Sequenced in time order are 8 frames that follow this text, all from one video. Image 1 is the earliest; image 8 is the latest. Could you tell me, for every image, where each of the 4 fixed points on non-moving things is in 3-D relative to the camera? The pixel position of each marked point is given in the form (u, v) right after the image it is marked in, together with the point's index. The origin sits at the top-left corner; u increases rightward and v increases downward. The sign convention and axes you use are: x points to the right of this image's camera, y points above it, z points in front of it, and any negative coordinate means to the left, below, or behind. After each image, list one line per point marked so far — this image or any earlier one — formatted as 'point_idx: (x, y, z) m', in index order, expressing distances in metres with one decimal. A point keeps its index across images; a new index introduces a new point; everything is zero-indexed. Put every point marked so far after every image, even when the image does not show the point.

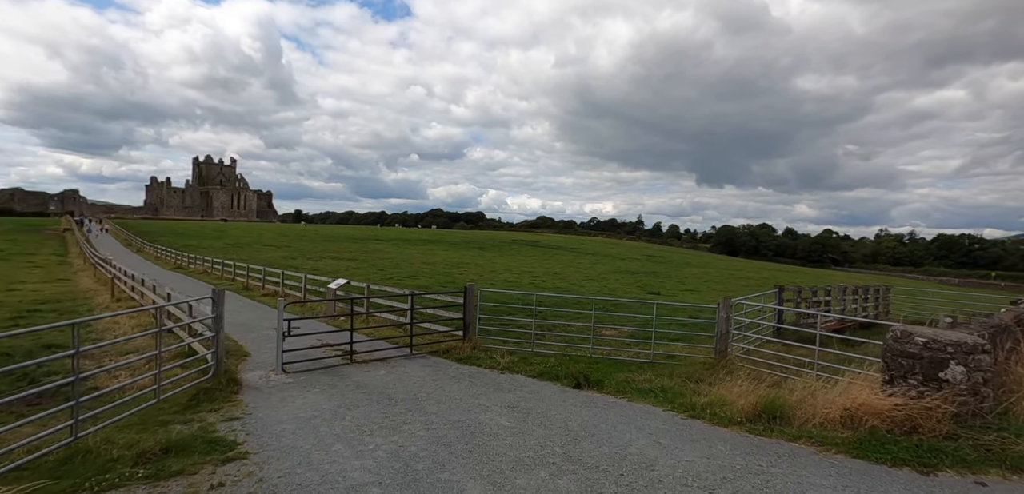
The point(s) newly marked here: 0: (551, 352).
0: (+0.9, -2.3, +11.8) m
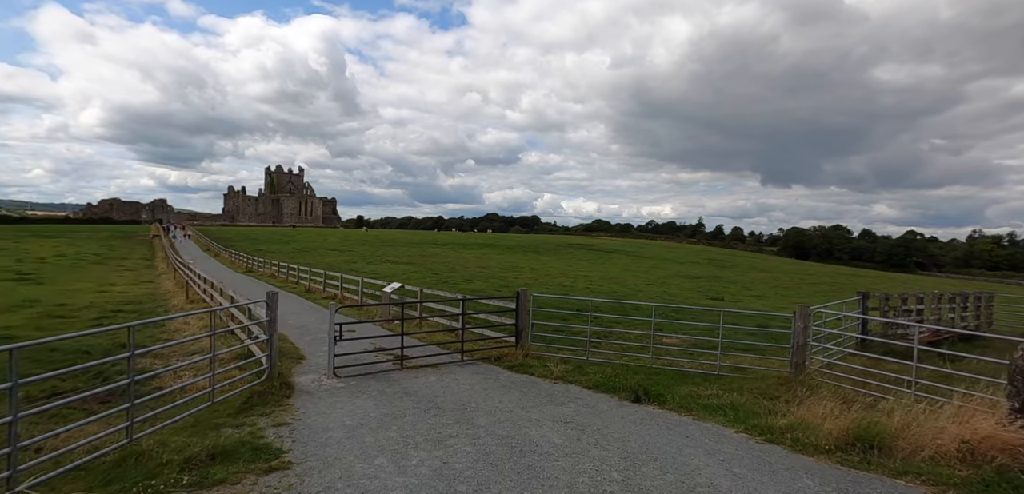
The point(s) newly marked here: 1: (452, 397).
0: (+2.0, -2.4, +11.2) m
1: (-1.0, -2.4, +8.5) m
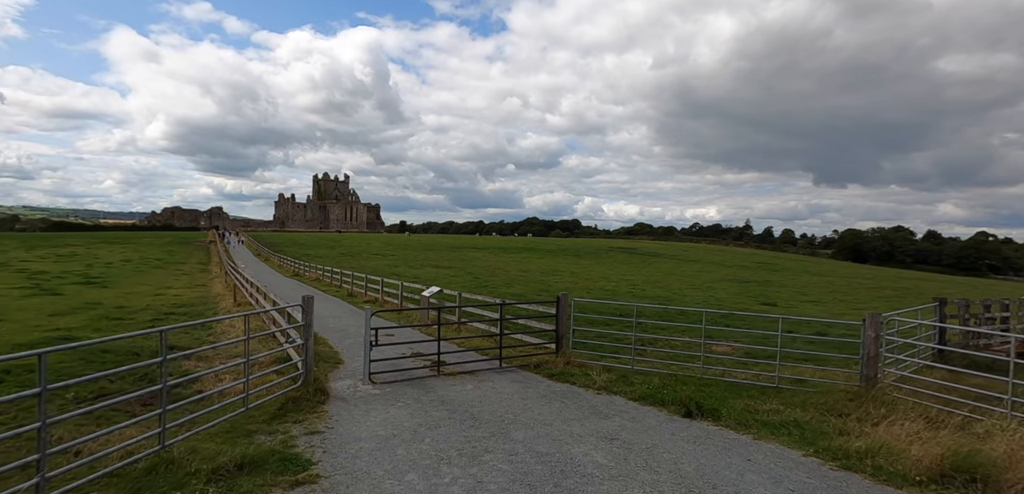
0: (+2.8, -2.5, +10.5) m
1: (-0.3, -2.4, +8.1) m
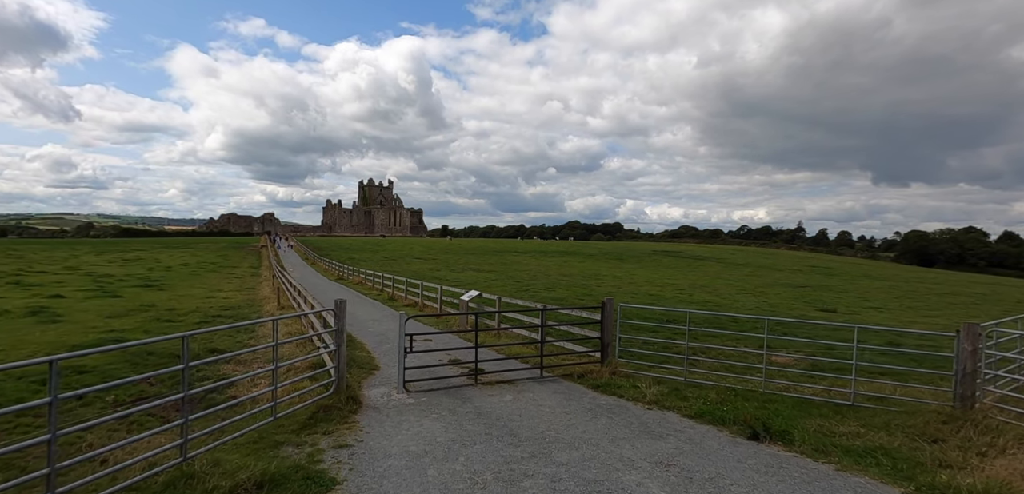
0: (+3.6, -2.5, +9.7) m
1: (+0.2, -2.4, +7.5) m
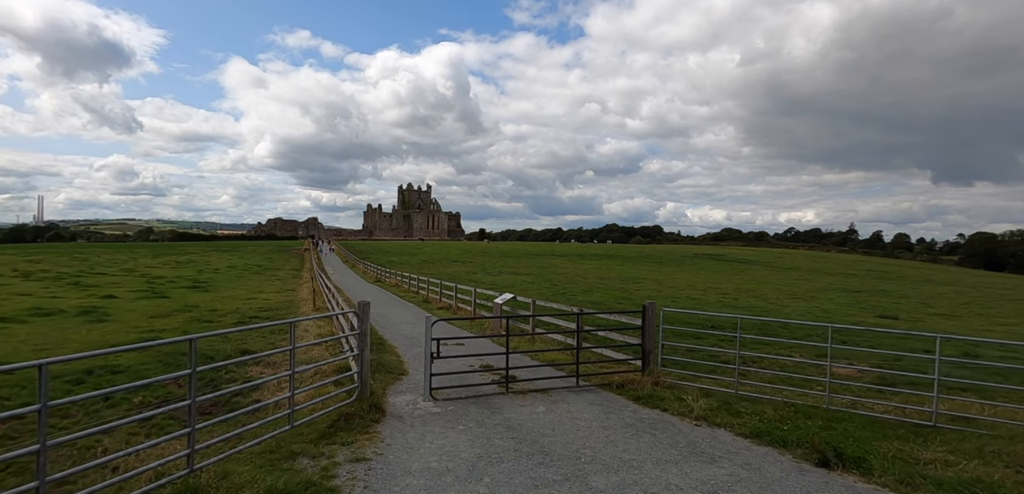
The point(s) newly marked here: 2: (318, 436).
0: (+4.1, -2.5, +8.7) m
1: (+0.6, -2.4, +6.8) m
2: (-2.7, -2.6, +7.4) m
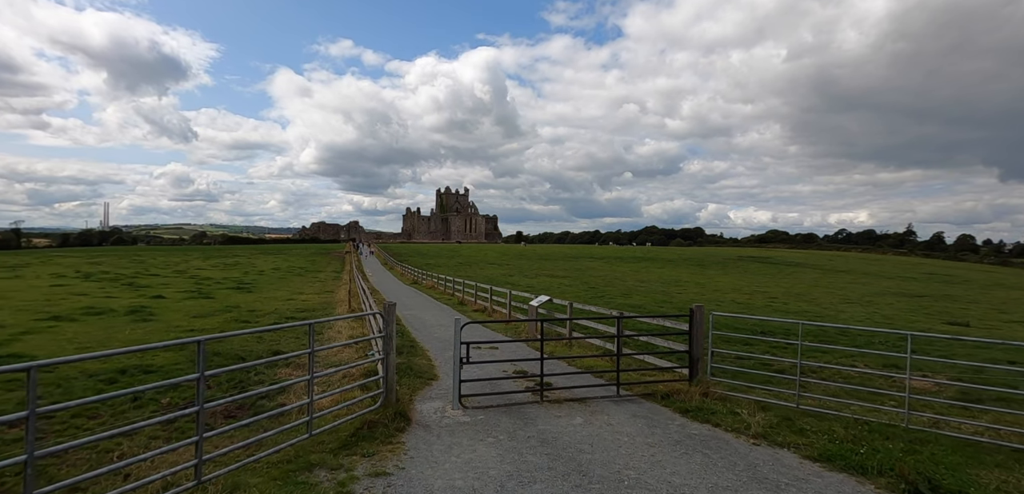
0: (+4.7, -2.4, +7.8) m
1: (+1.0, -2.4, +6.1) m
2: (-2.2, -2.6, +6.9) m
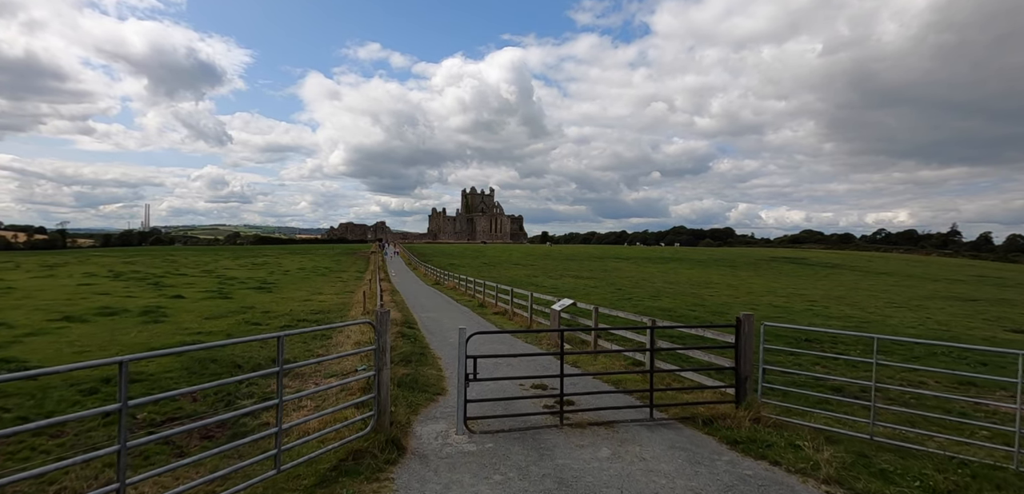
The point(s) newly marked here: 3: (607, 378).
0: (+4.8, -2.4, +6.3) m
1: (+1.1, -2.3, +4.8) m
2: (-2.1, -2.5, +5.8) m
3: (+1.7, -2.3, +9.7) m
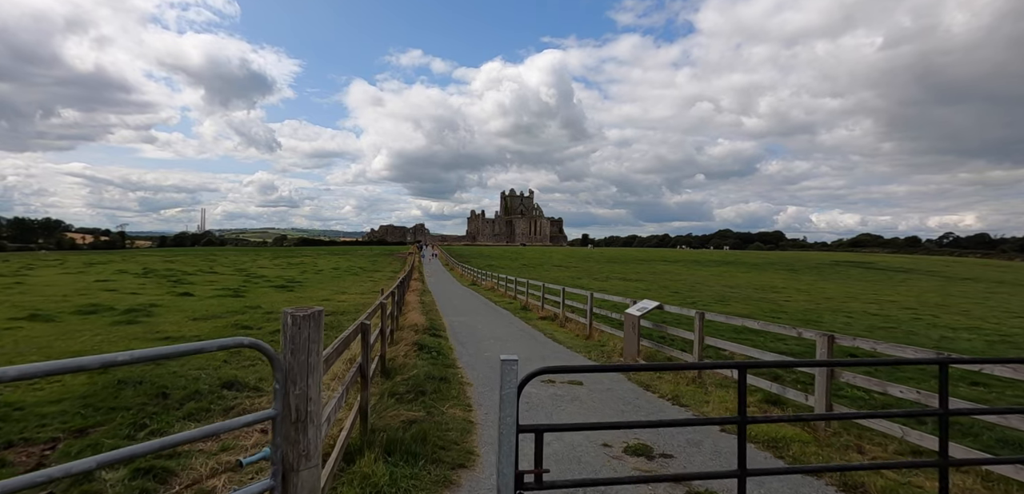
0: (+5.4, -1.9, +1.5) m
1: (+1.6, -1.8, +0.3) m
2: (-1.6, -2.0, +1.5) m
3: (+2.5, -1.9, +5.1) m
